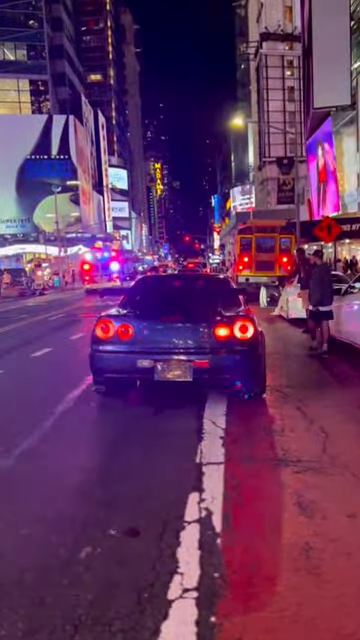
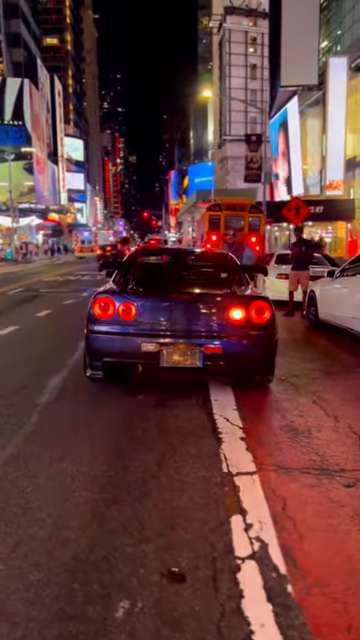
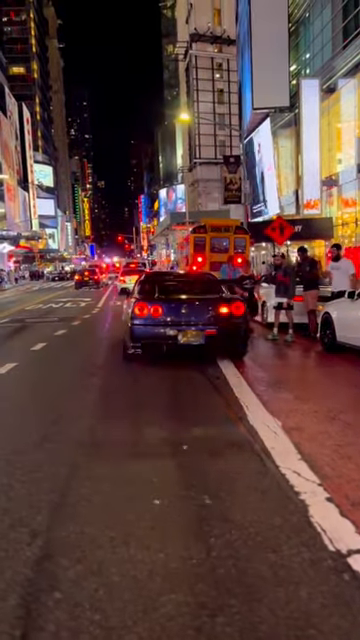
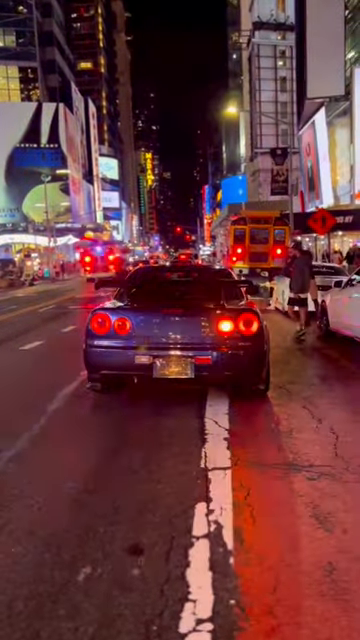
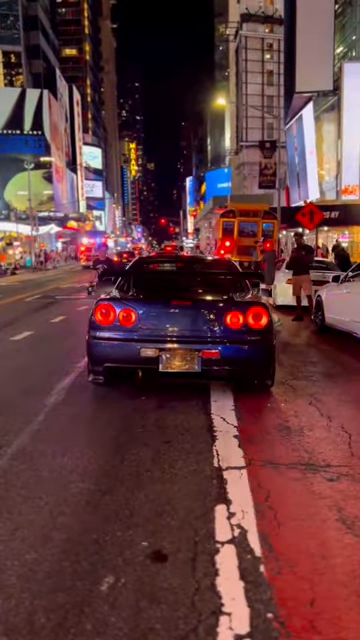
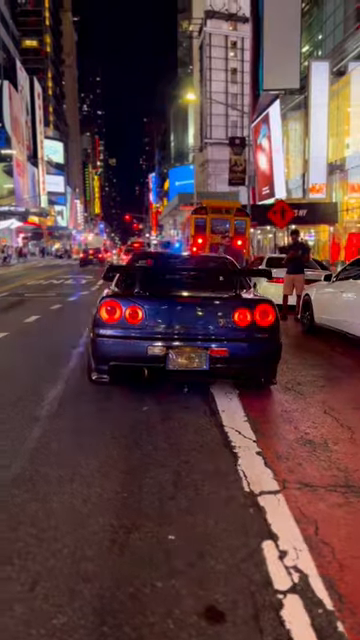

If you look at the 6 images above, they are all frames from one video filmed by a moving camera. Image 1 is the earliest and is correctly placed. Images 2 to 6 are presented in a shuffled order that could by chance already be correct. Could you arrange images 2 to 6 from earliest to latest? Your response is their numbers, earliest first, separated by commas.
4, 5, 2, 6, 3
